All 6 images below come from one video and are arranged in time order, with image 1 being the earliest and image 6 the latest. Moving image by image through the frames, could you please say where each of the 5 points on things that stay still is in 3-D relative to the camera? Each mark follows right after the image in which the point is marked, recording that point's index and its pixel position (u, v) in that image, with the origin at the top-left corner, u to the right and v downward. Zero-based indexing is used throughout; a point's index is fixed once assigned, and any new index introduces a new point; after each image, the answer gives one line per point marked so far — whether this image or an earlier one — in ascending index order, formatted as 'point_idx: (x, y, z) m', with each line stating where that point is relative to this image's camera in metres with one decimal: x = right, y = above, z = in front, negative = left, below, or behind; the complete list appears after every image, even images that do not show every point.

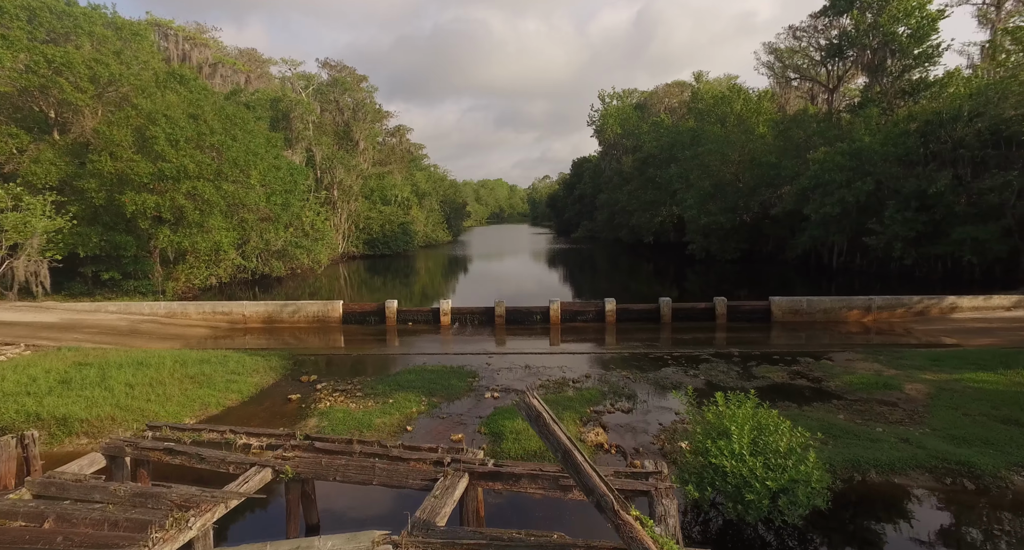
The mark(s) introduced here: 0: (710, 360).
0: (+4.7, -2.0, +13.6) m
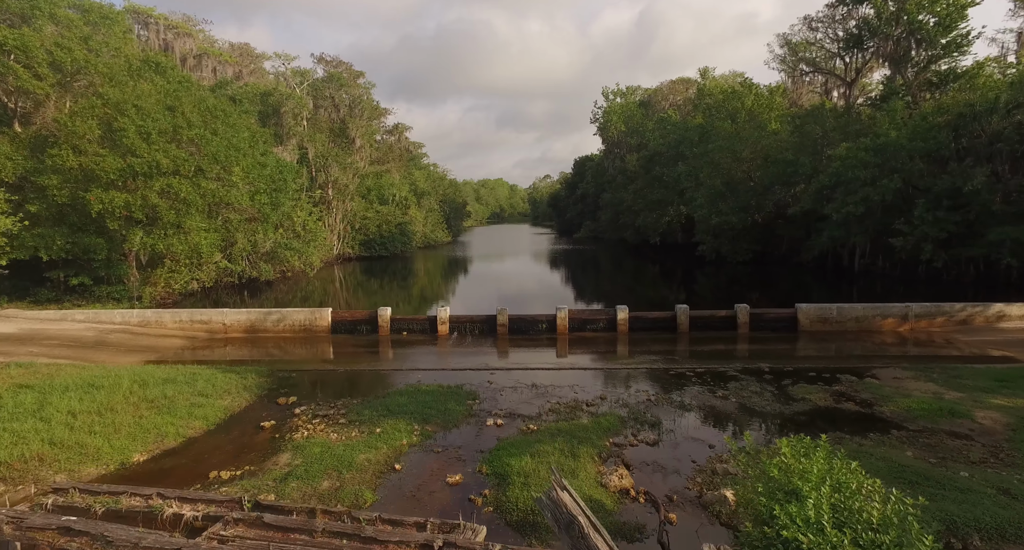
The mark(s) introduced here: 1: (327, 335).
0: (+4.8, -2.2, +12.1) m
1: (-5.6, -1.8, +17.3) m
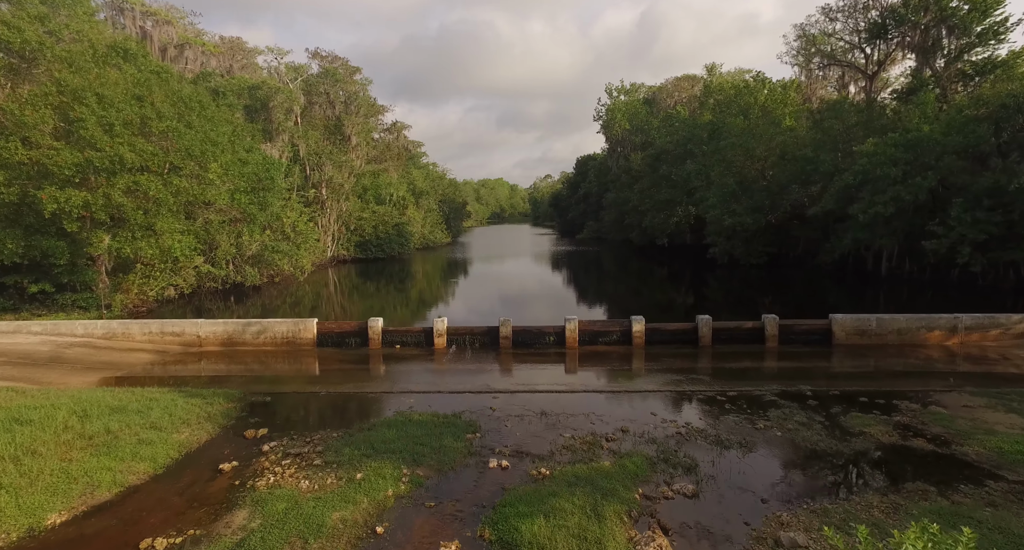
0: (+4.9, -2.4, +10.5) m
1: (-5.5, -2.0, +15.7) m
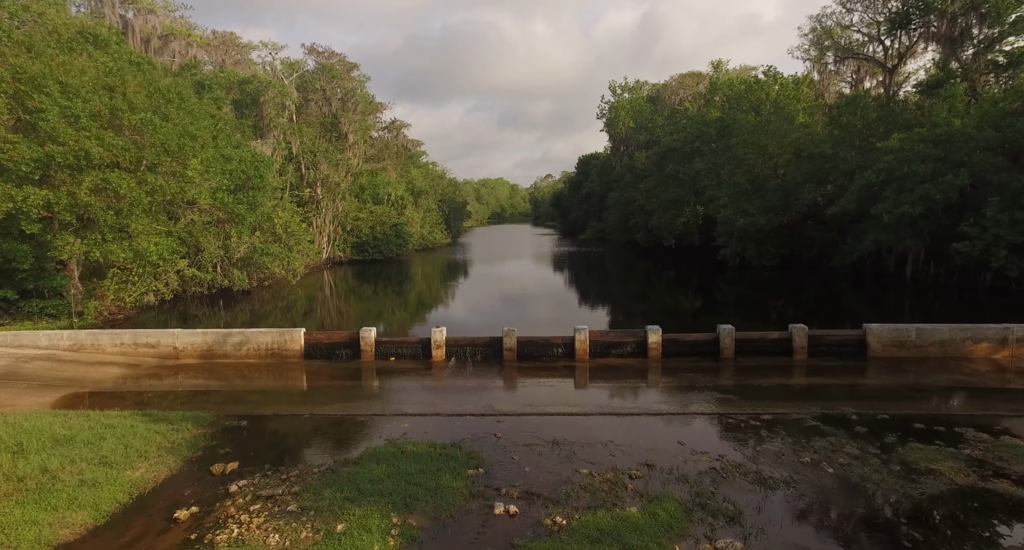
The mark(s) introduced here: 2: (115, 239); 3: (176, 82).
0: (+5.0, -2.5, +9.2) m
1: (-5.4, -2.2, +14.4) m
2: (-9.8, +0.9, +14.1) m
3: (-10.8, +6.3, +18.4) m
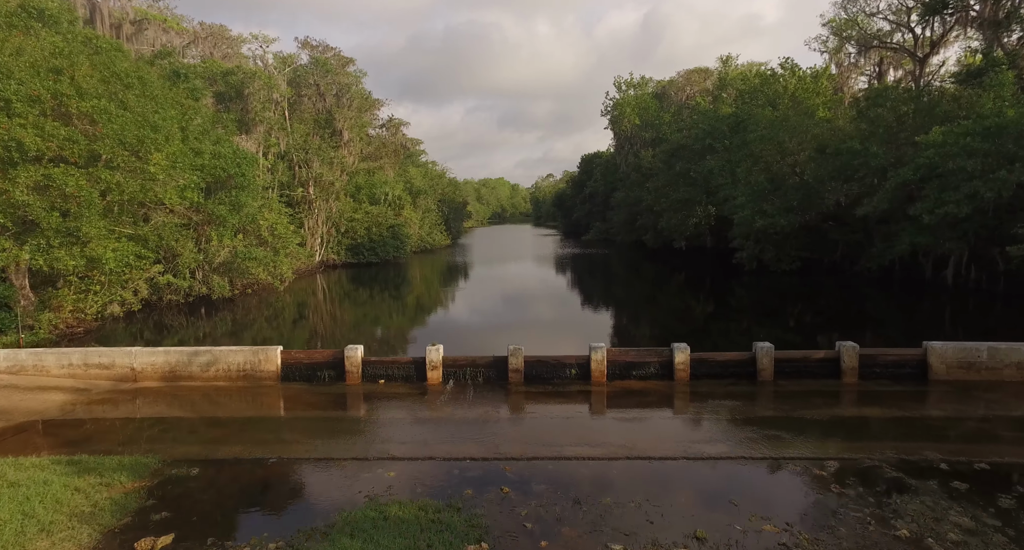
0: (+5.2, -2.7, +7.4) m
1: (-5.3, -2.4, +12.6) m
2: (-9.7, +0.7, +12.3) m
3: (-10.7, +6.0, +16.6) m
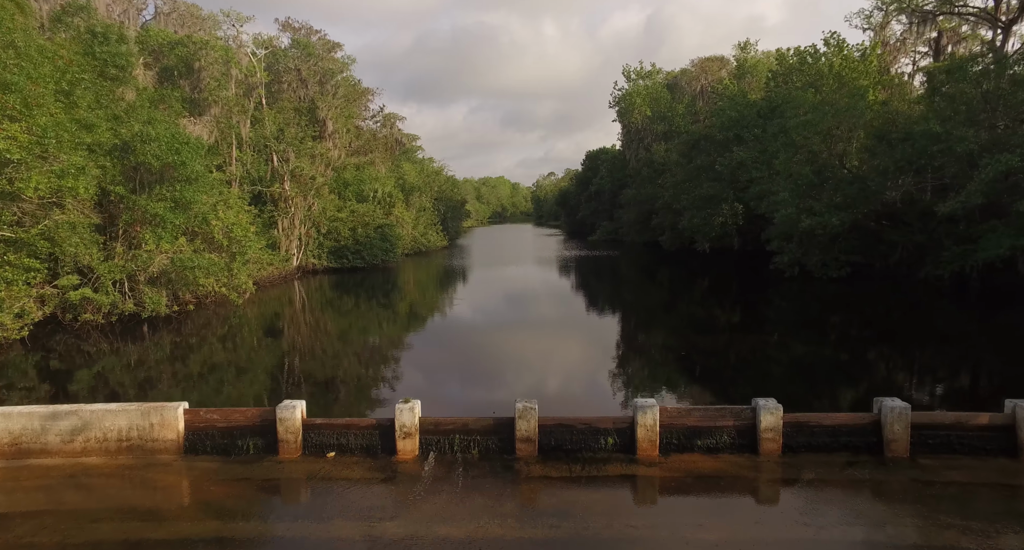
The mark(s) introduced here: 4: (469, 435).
0: (+5.3, -3.1, +3.4) m
1: (-5.1, -2.8, +8.6) m
2: (-9.6, +0.3, +8.3) m
3: (-10.6, +5.6, +12.5) m
4: (-0.7, -2.5, +8.7) m
